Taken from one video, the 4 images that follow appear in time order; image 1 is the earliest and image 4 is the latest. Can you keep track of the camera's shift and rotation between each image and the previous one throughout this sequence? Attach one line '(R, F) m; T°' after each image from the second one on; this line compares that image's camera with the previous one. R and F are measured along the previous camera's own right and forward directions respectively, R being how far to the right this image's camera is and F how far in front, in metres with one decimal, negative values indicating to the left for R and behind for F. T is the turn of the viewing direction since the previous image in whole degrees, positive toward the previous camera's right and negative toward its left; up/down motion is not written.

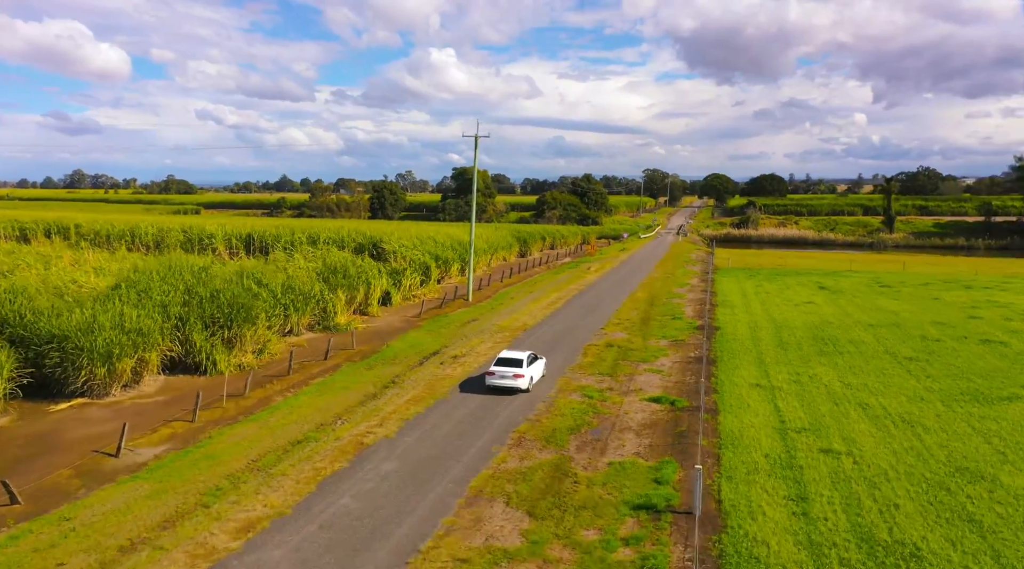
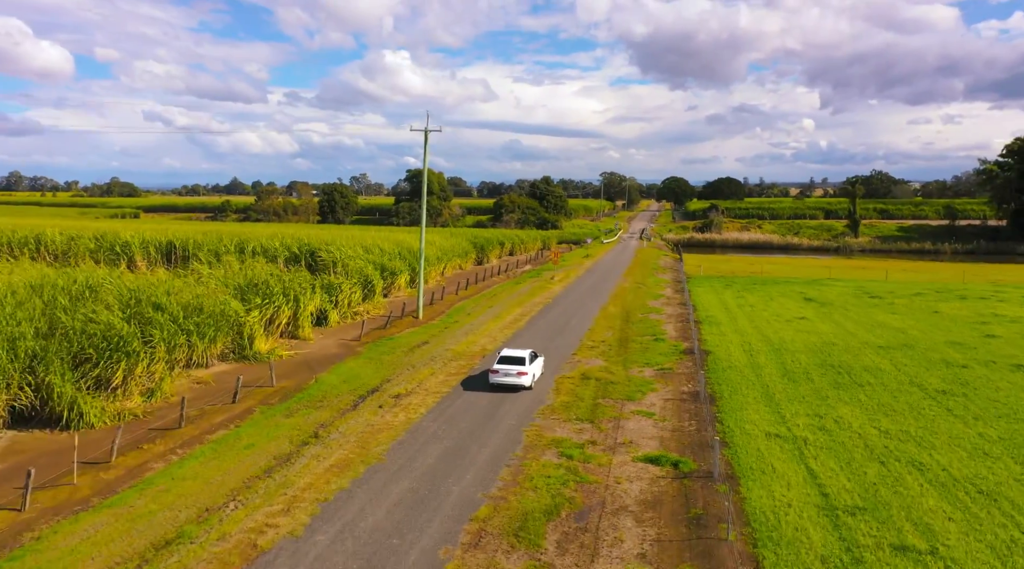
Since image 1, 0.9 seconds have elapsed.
(+0.1, +5.4) m; +3°
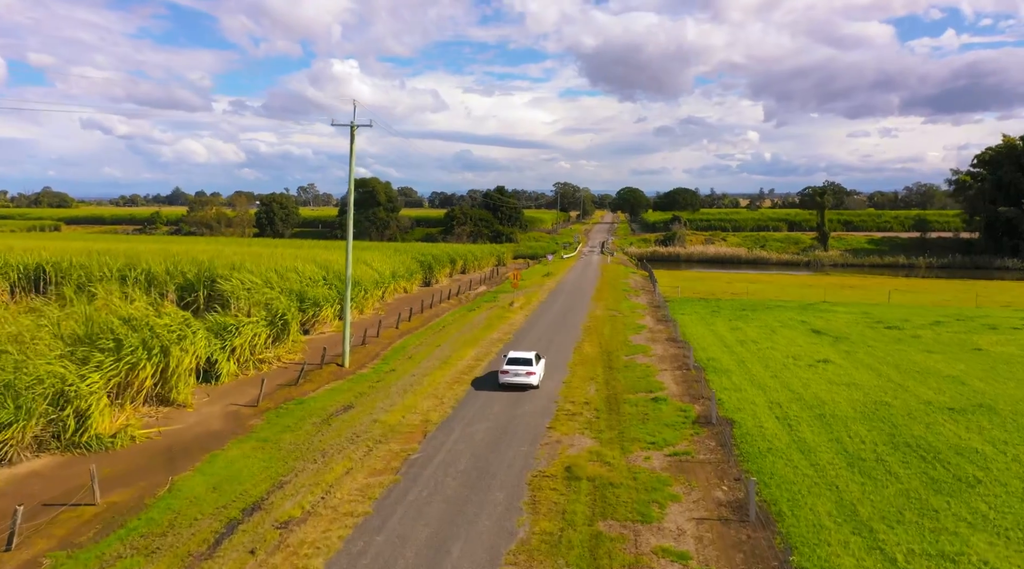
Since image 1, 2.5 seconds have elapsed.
(0.0, +8.3) m; +4°
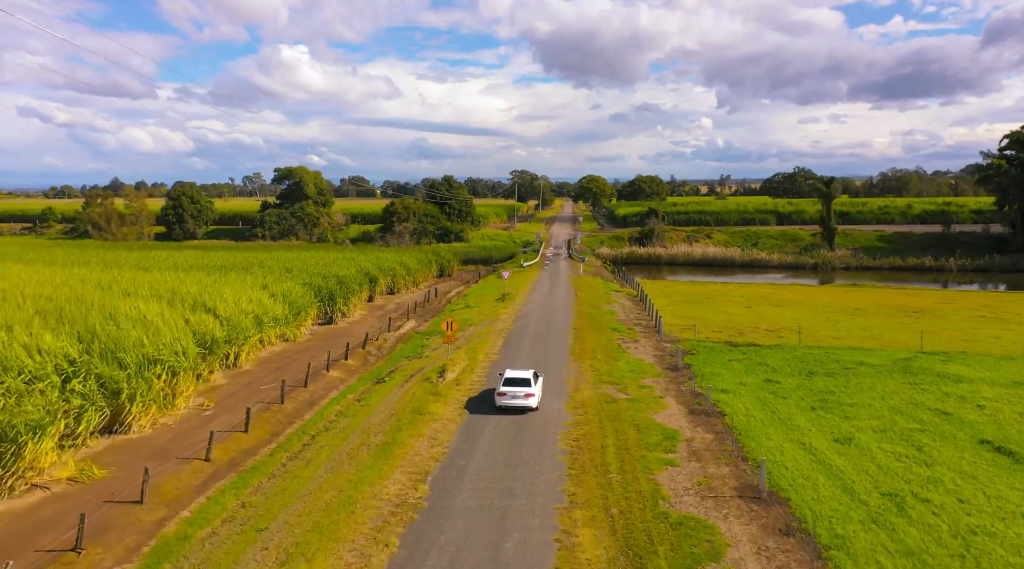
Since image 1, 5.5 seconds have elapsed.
(+1.2, +18.9) m; +3°
